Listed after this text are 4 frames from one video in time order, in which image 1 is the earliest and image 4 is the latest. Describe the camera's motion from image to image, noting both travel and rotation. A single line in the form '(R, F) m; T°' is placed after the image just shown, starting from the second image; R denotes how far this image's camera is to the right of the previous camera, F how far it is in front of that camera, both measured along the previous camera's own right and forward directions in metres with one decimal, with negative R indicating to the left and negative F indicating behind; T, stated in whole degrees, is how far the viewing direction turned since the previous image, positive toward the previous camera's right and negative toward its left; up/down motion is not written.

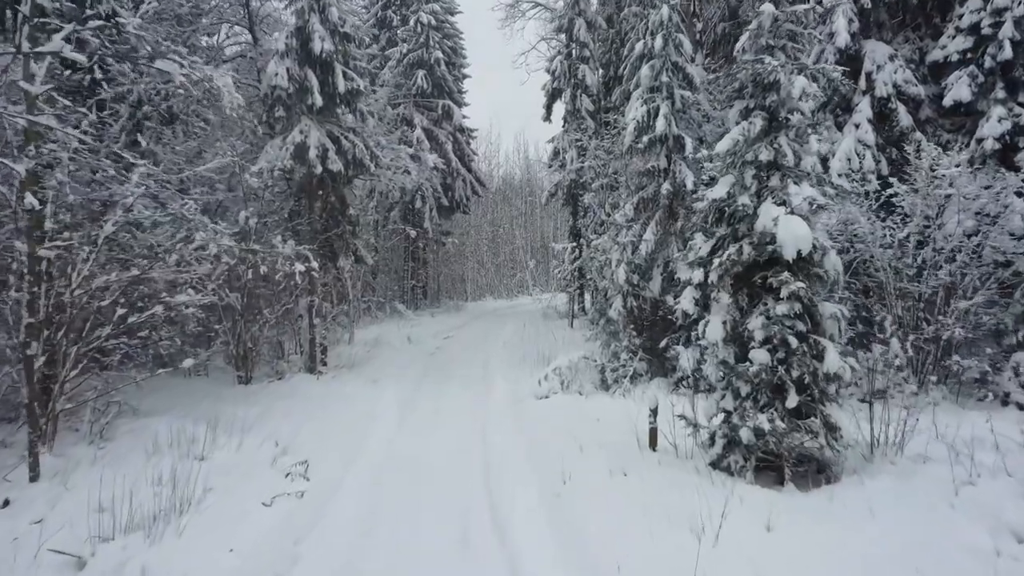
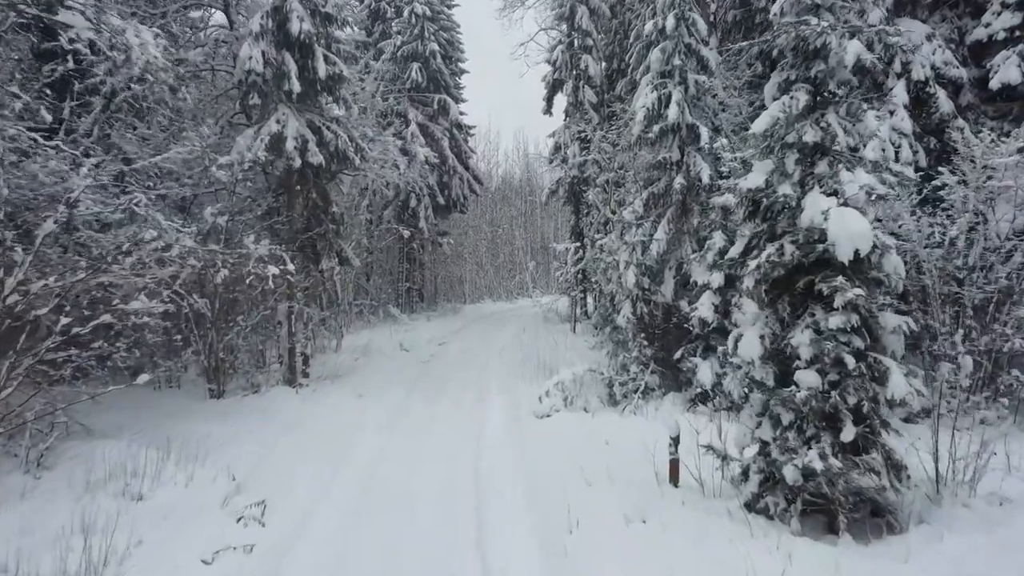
(0.0, +1.0) m; 0°
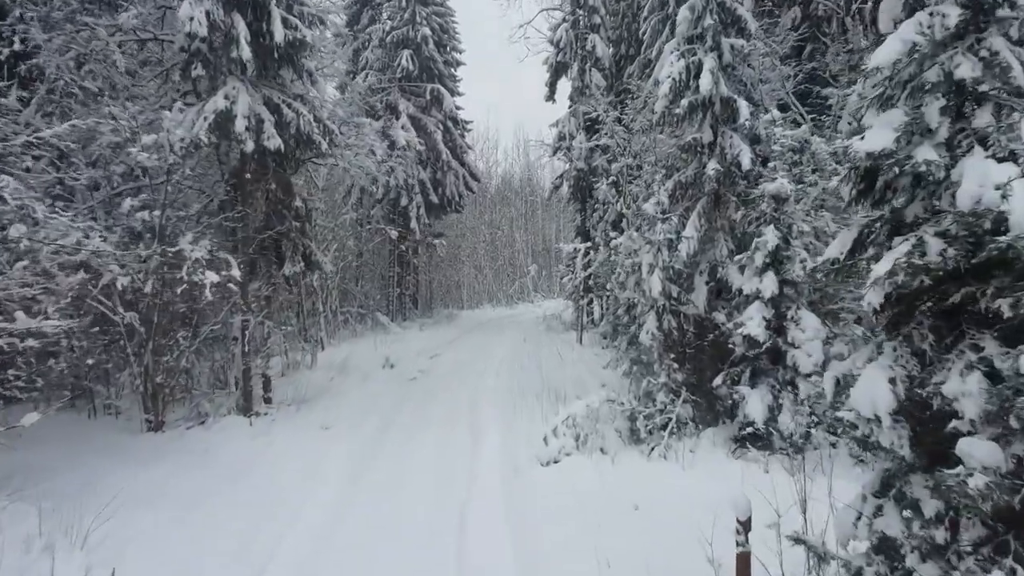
(0.0, +1.8) m; 0°
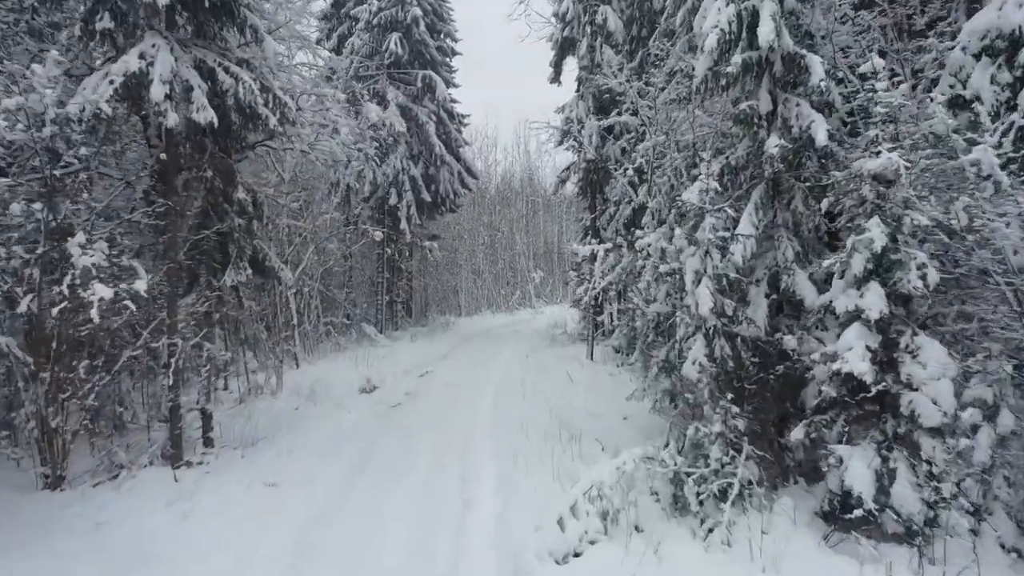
(0.0, +2.0) m; 0°
